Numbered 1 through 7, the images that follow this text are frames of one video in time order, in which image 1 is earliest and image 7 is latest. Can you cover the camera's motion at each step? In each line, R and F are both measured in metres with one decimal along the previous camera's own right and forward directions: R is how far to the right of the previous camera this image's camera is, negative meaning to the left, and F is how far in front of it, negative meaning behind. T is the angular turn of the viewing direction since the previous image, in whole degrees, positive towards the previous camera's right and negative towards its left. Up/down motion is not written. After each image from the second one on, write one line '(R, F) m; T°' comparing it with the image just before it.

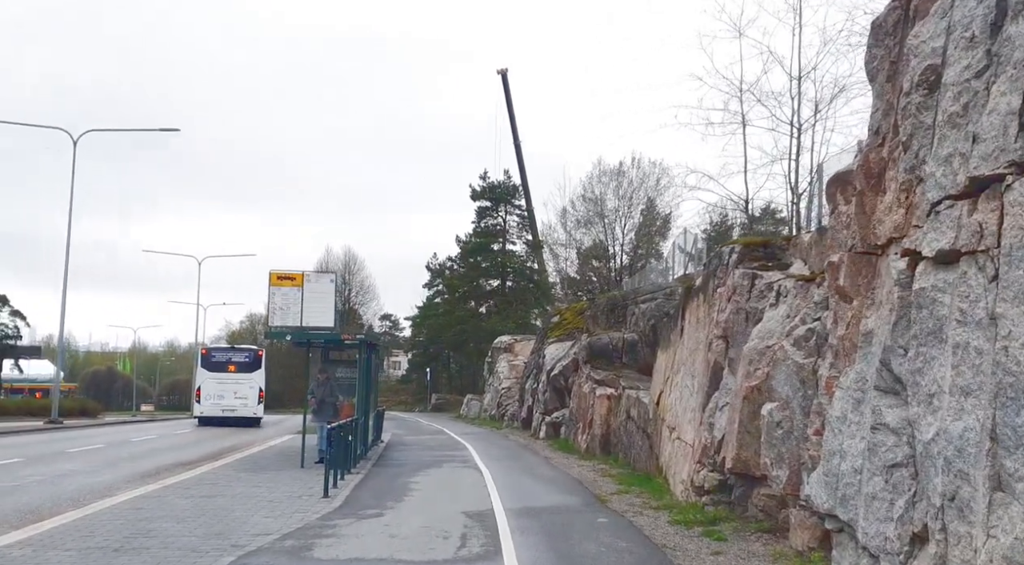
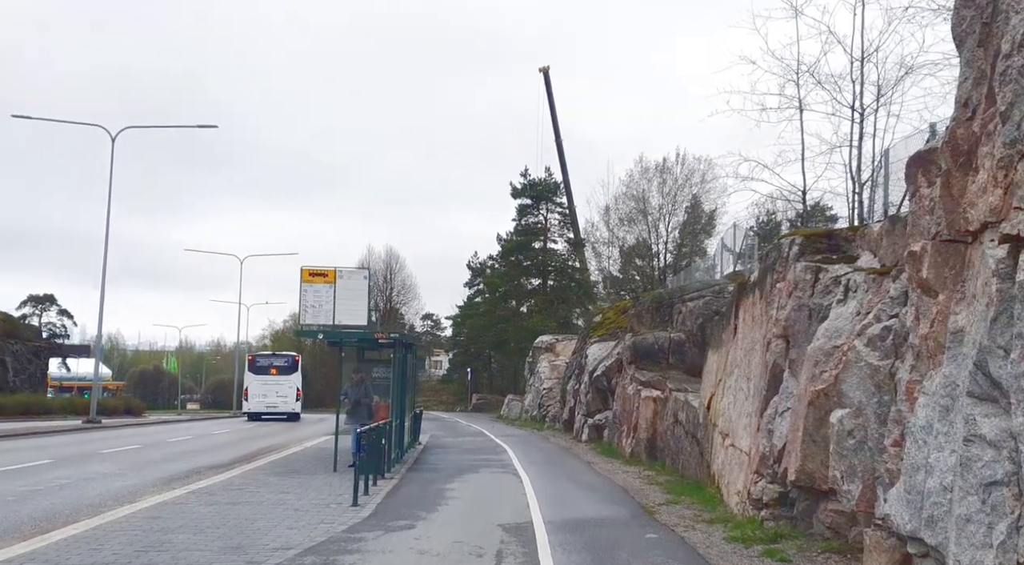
(0.0, +1.0) m; -2°
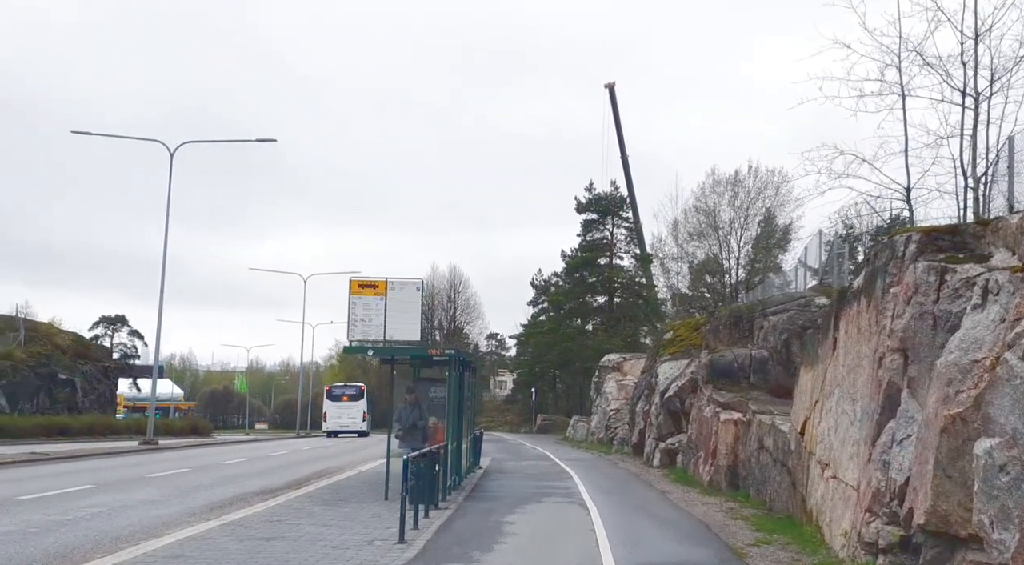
(0.0, +1.7) m; -3°
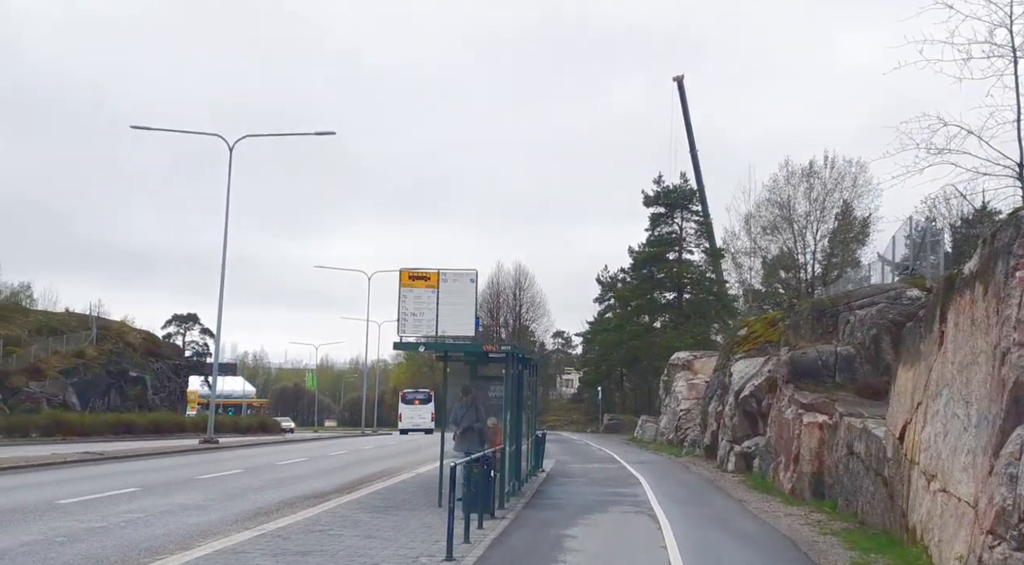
(+0.1, +1.4) m; -4°
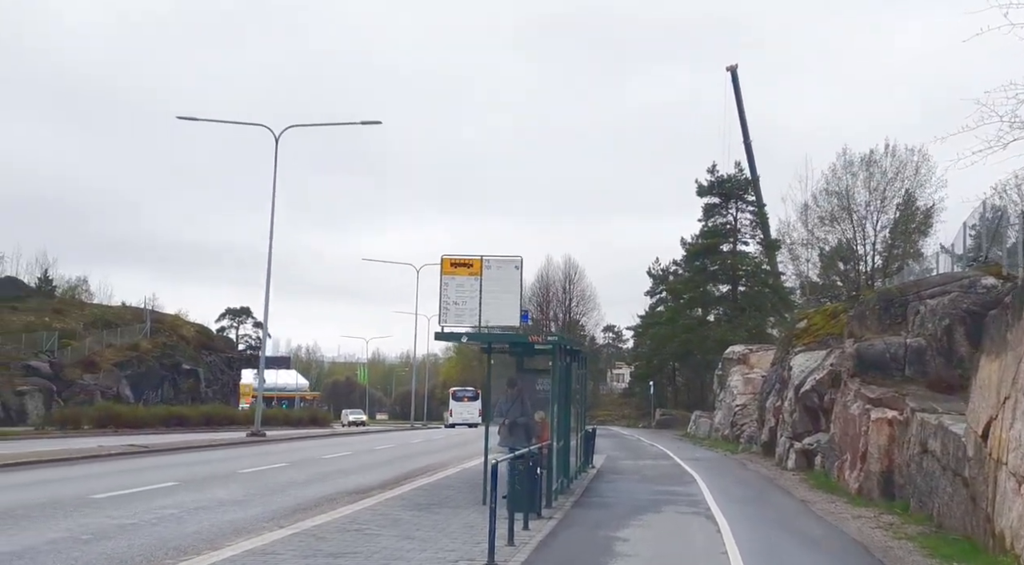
(0.0, +0.9) m; -3°
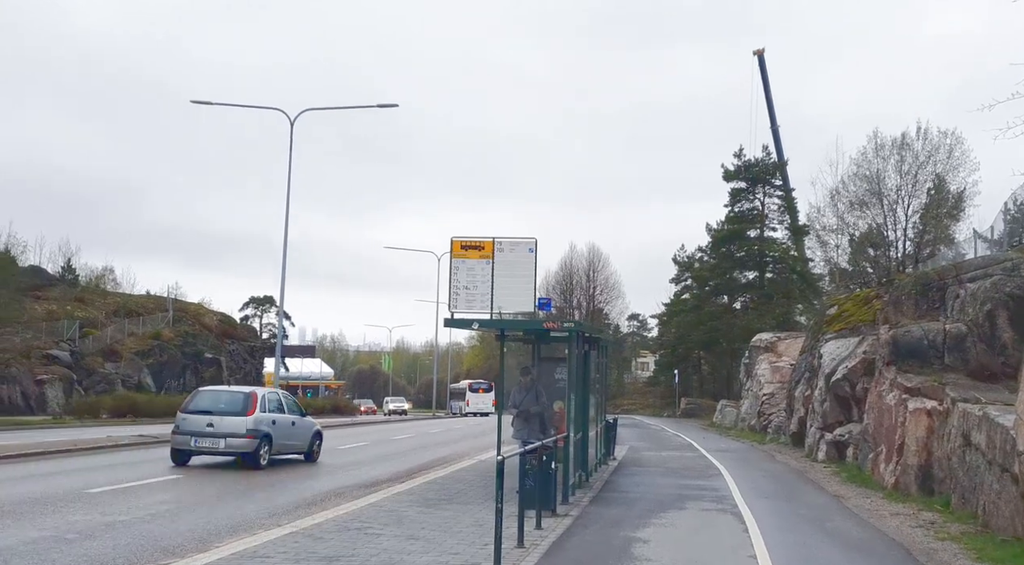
(+0.2, +0.9) m; -1°
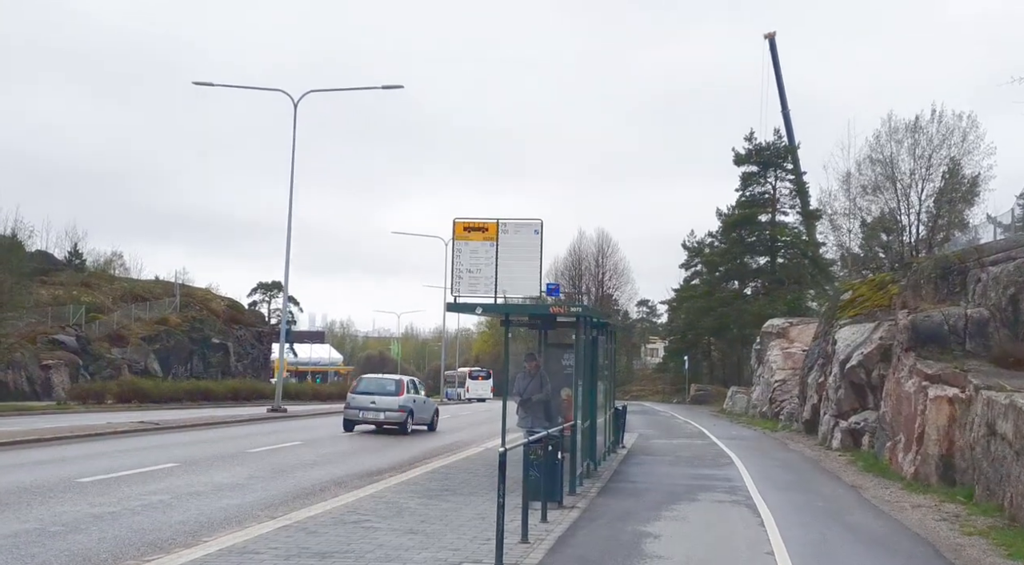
(0.0, +0.6) m; 0°
